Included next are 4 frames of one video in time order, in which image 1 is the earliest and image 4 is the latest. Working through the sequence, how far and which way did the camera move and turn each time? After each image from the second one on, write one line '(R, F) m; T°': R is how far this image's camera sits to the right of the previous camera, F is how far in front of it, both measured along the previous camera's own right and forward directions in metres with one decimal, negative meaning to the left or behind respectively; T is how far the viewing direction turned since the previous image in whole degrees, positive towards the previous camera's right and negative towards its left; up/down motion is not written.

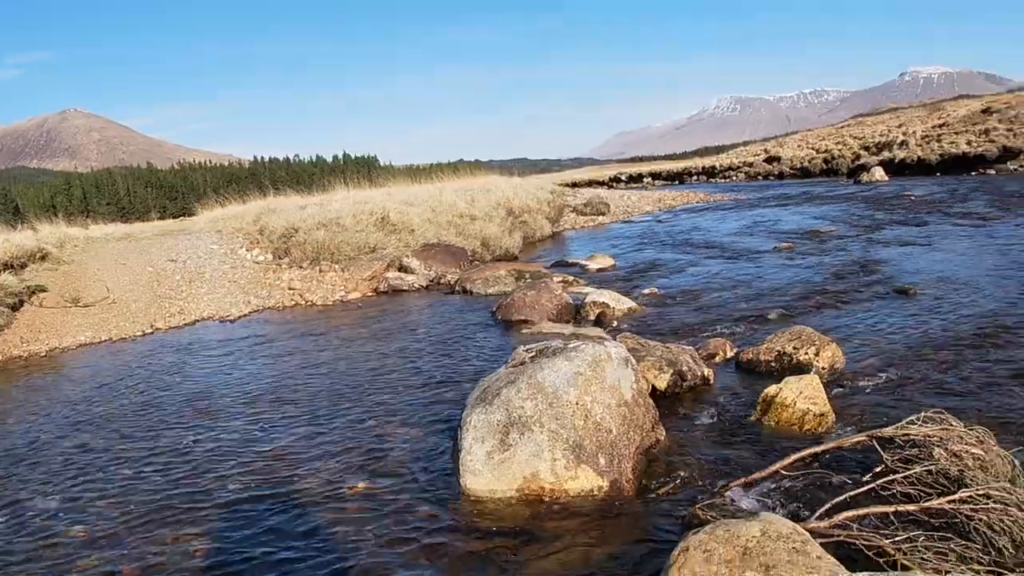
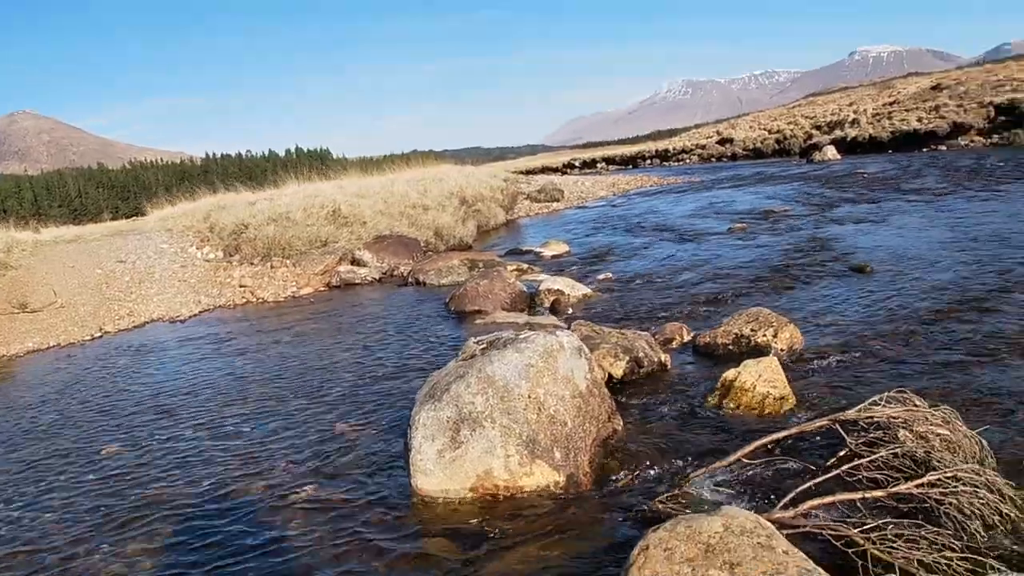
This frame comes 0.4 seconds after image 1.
(+0.2, +0.4) m; +3°
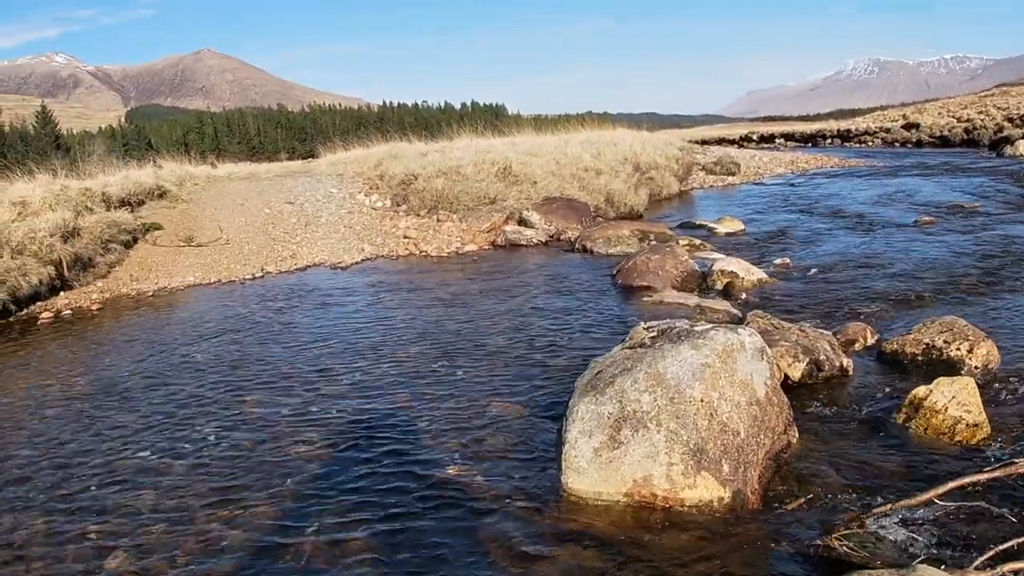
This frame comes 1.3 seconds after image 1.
(-0.3, +0.2) m; -11°
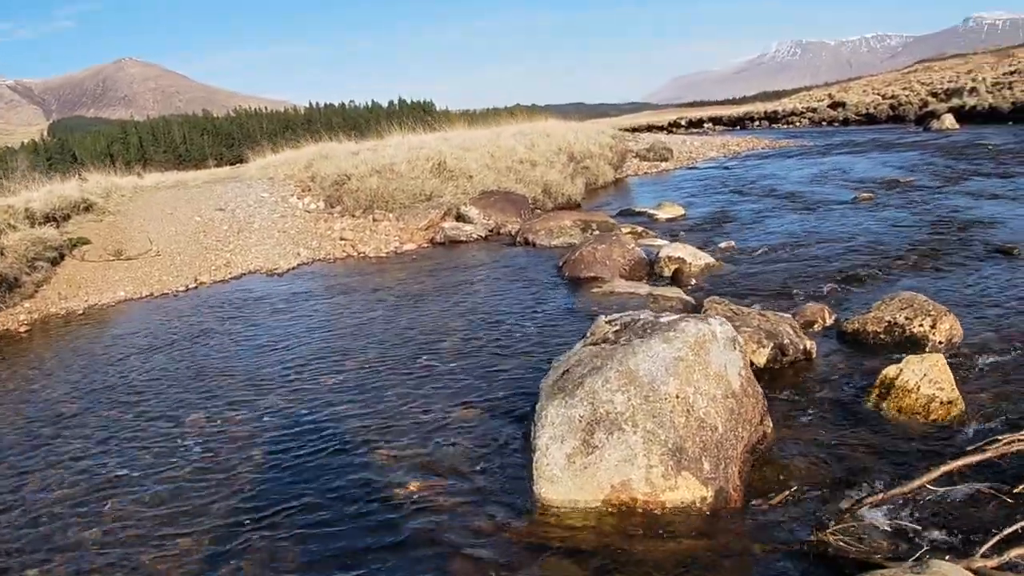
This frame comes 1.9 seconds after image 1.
(-0.1, +0.5) m; +4°
